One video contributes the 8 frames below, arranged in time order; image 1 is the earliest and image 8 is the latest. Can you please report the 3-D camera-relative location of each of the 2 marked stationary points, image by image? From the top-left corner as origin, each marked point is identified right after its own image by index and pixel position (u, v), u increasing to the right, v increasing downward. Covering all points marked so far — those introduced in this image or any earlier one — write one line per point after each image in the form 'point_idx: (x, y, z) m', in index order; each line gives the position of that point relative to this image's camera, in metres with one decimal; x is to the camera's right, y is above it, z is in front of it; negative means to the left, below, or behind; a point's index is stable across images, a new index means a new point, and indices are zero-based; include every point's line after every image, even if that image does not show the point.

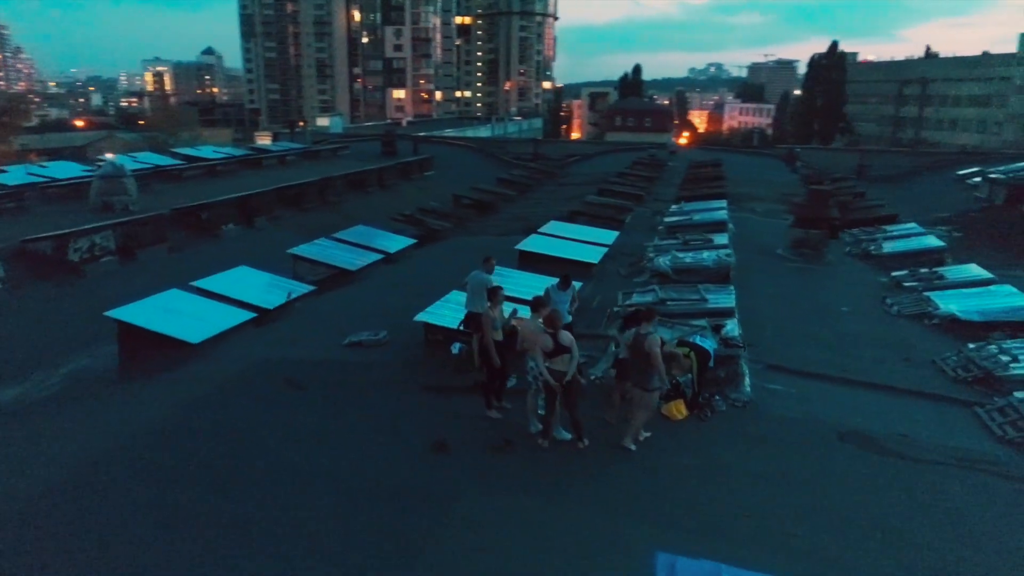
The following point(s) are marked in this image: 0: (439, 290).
0: (-0.7, 0.0, +6.8) m
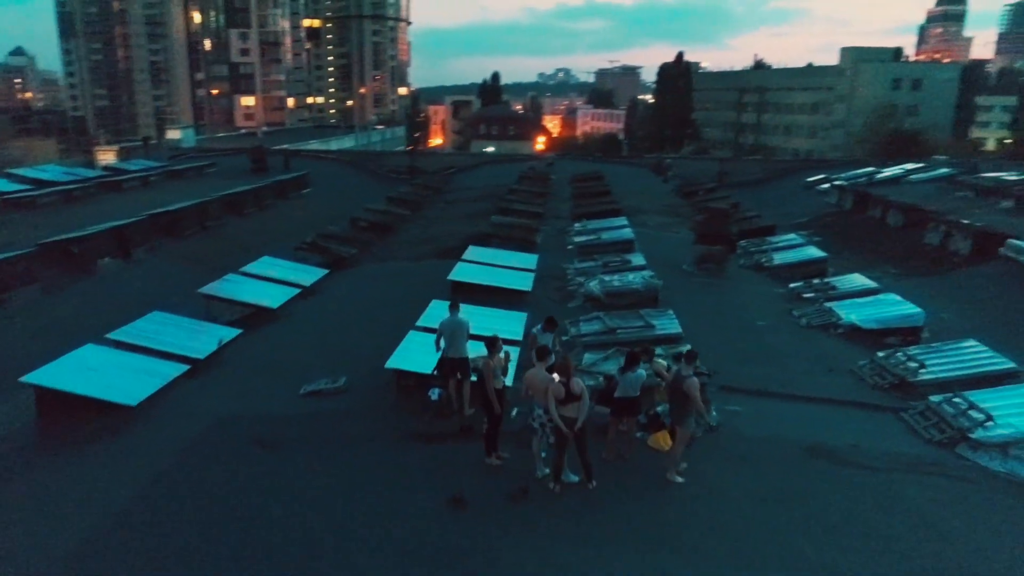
0: (-1.2, -0.3, +6.8) m
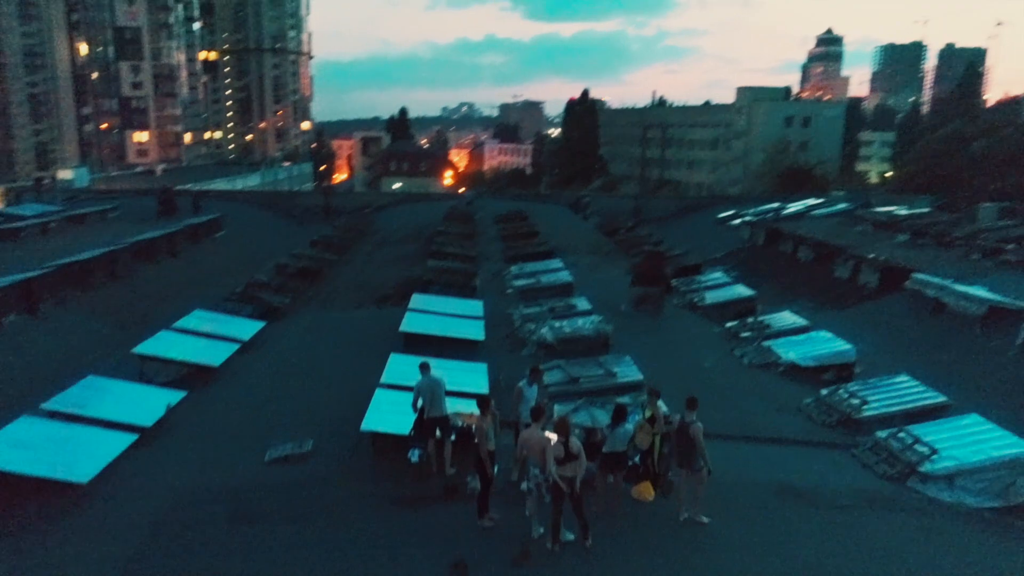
0: (-1.6, -0.8, +6.6) m
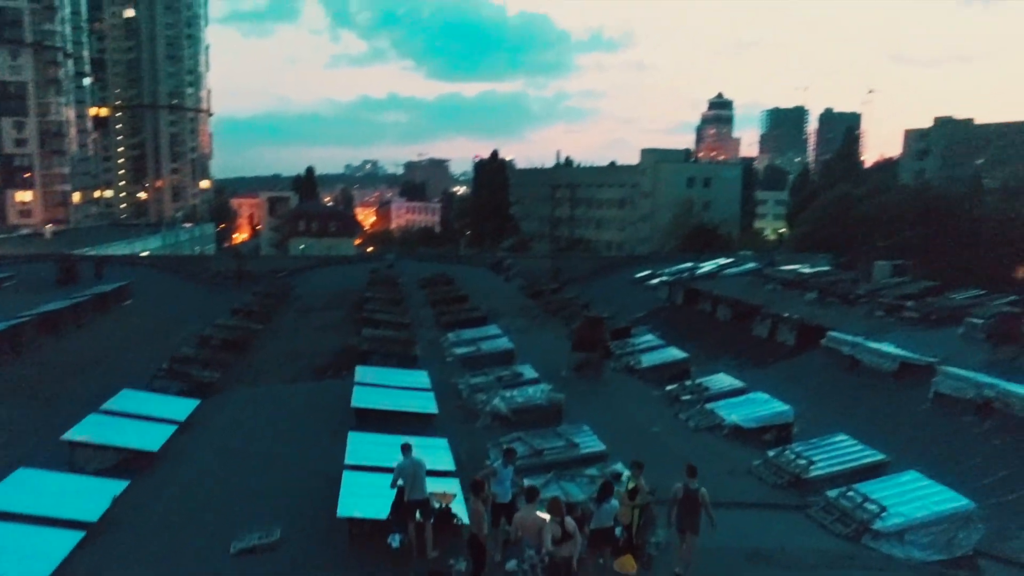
0: (-1.9, -1.5, +6.5) m
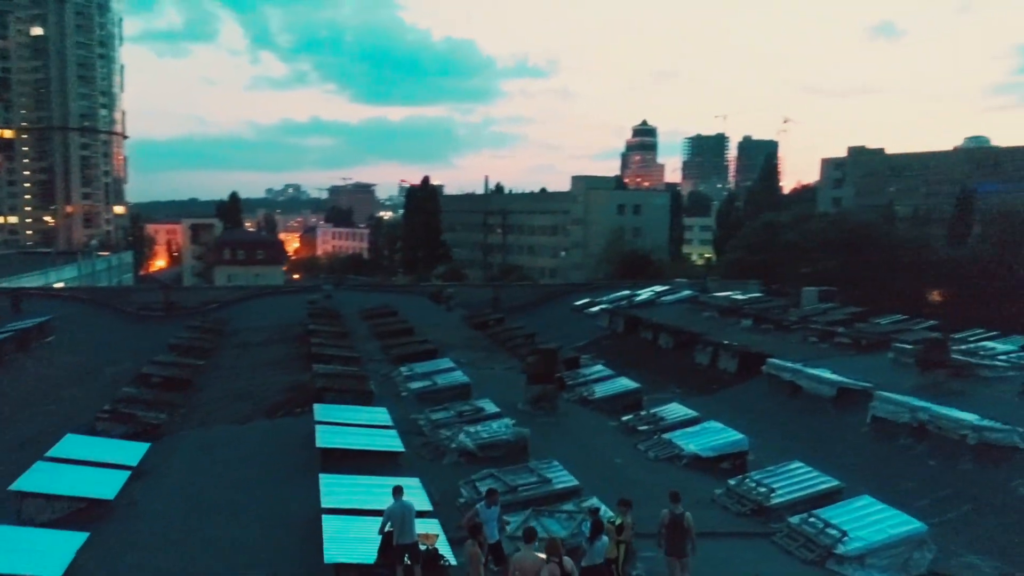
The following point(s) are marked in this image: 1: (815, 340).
0: (-2.2, -1.9, +6.3) m
1: (+8.1, -1.3, +19.7) m
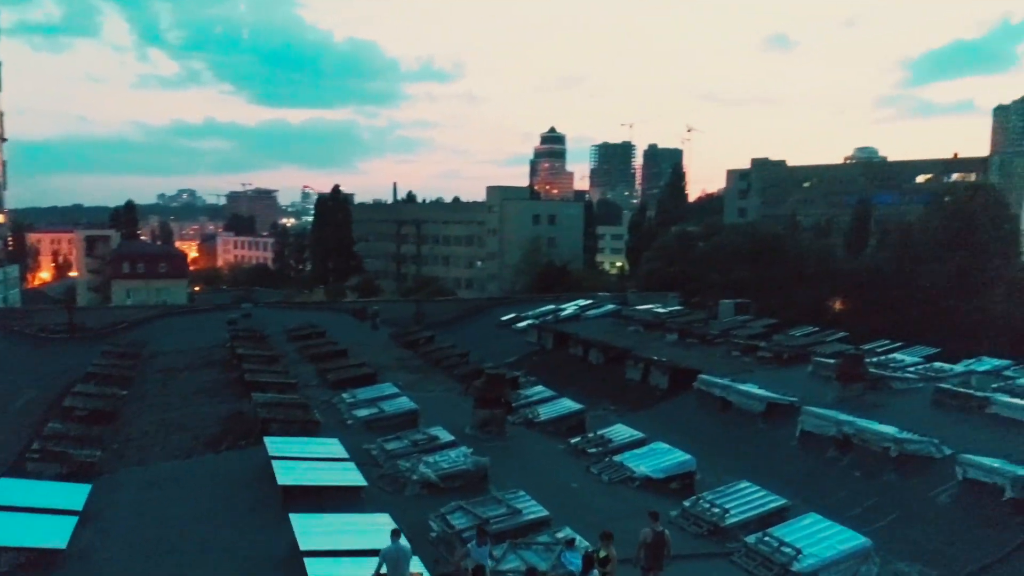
0: (-2.4, -2.2, +6.3) m
1: (+6.4, -1.8, +20.6) m
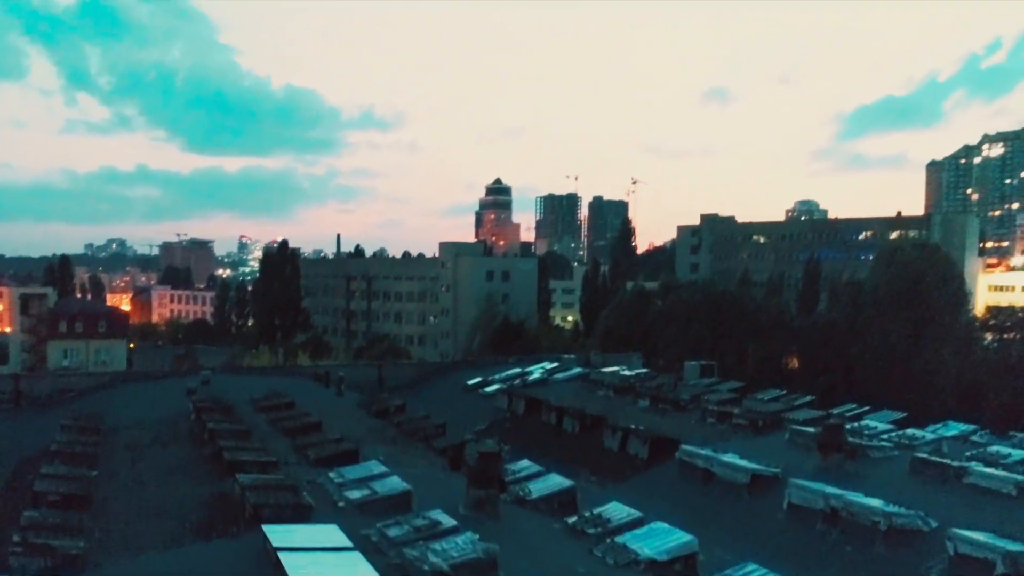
0: (-2.2, -3.0, +6.1) m
1: (+5.8, -3.8, +21.0) m
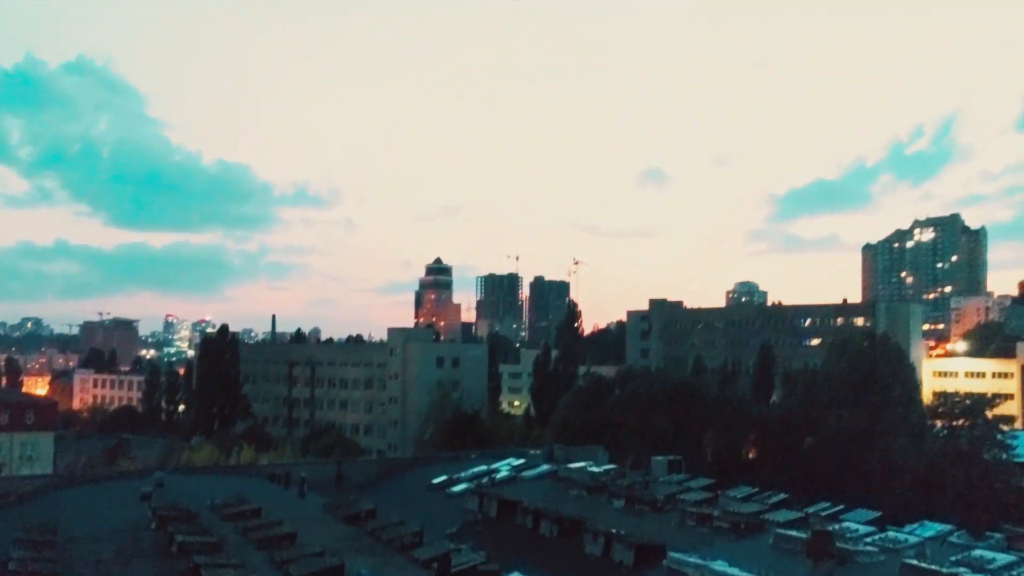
0: (-1.9, -4.2, +6.0) m
1: (+5.3, -6.7, +21.0) m
